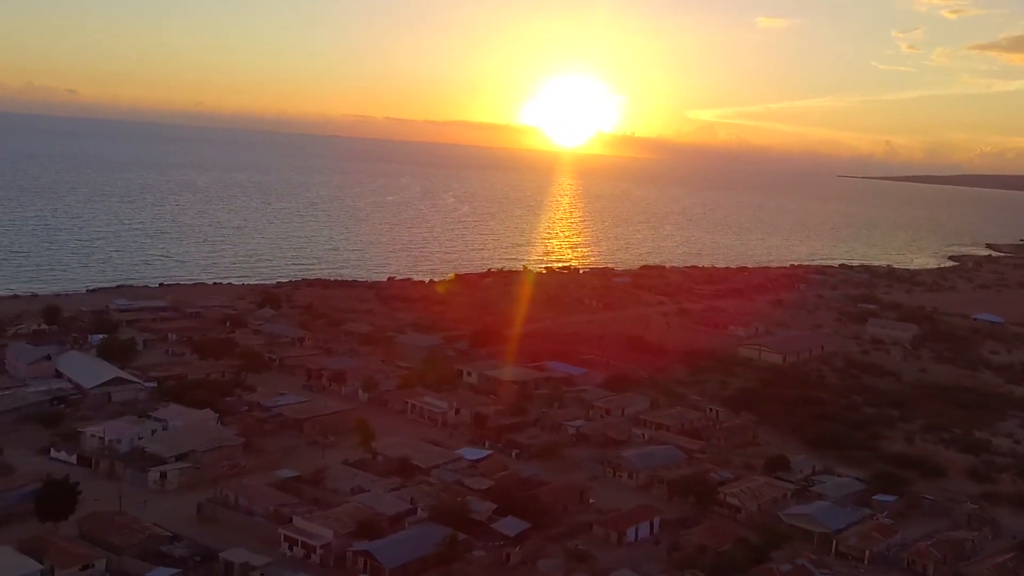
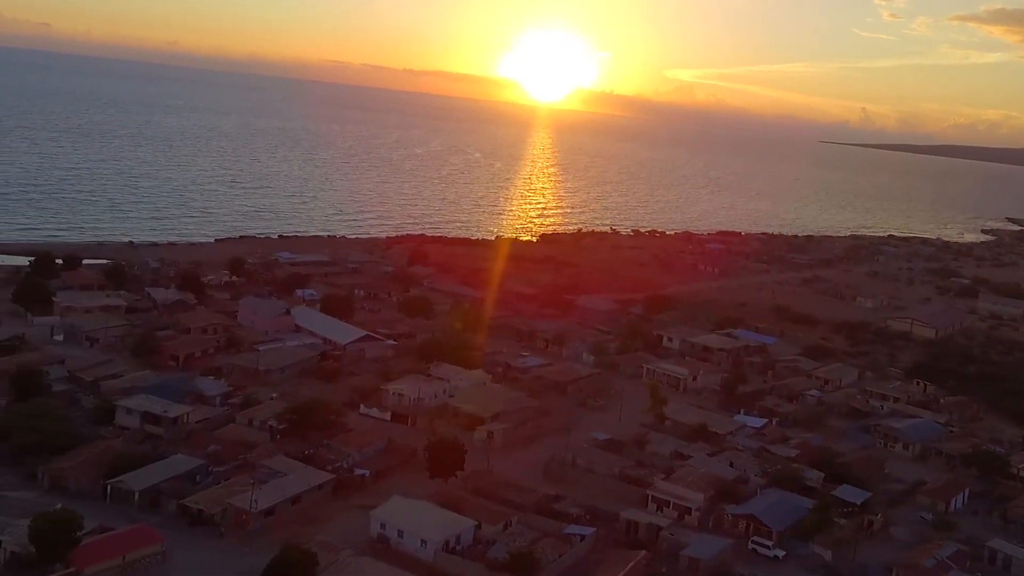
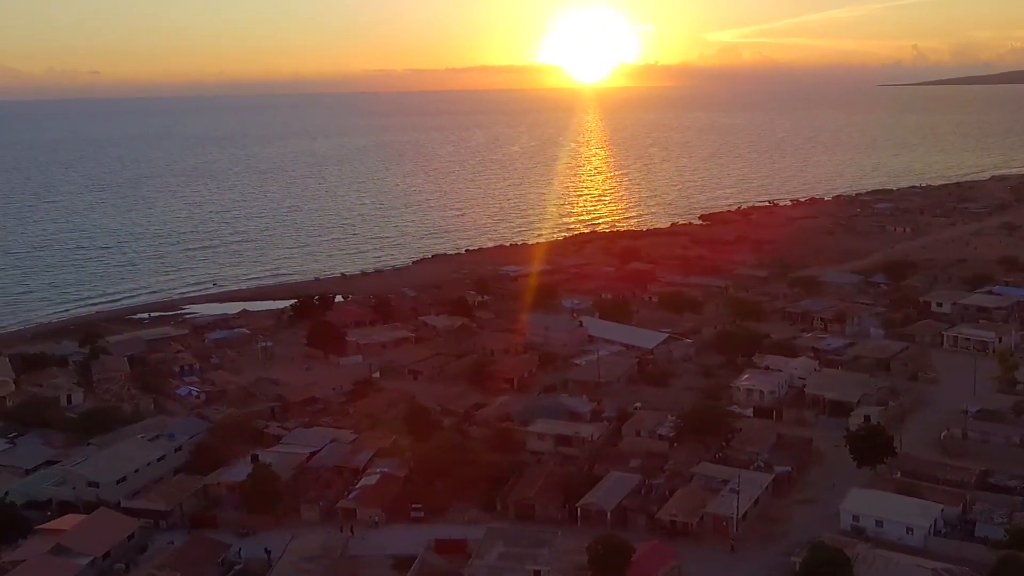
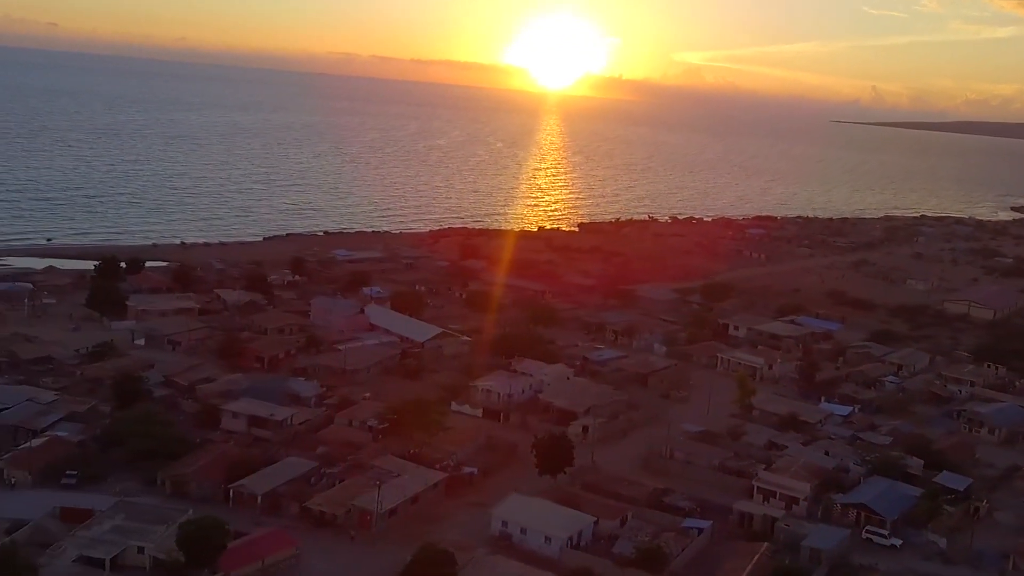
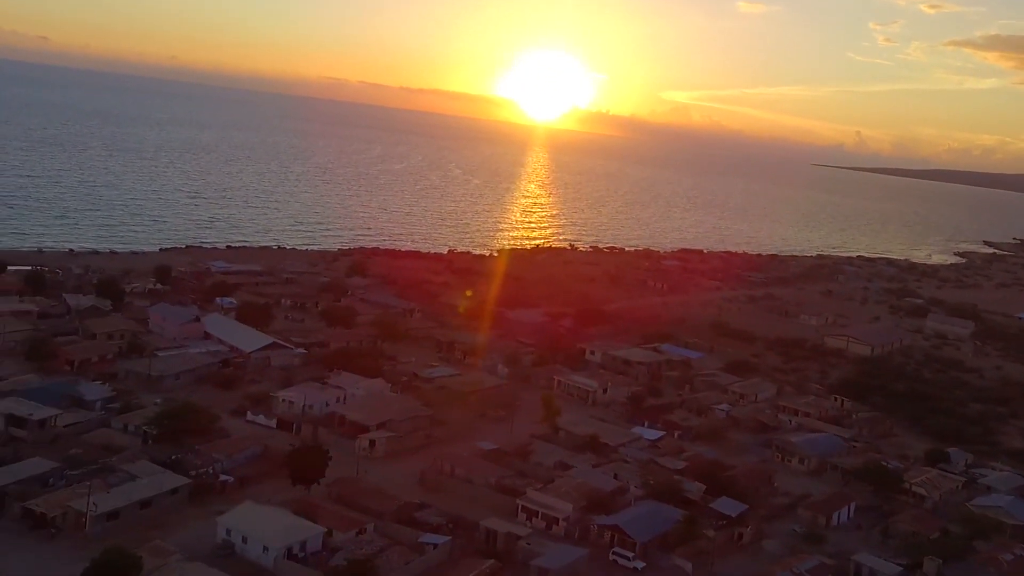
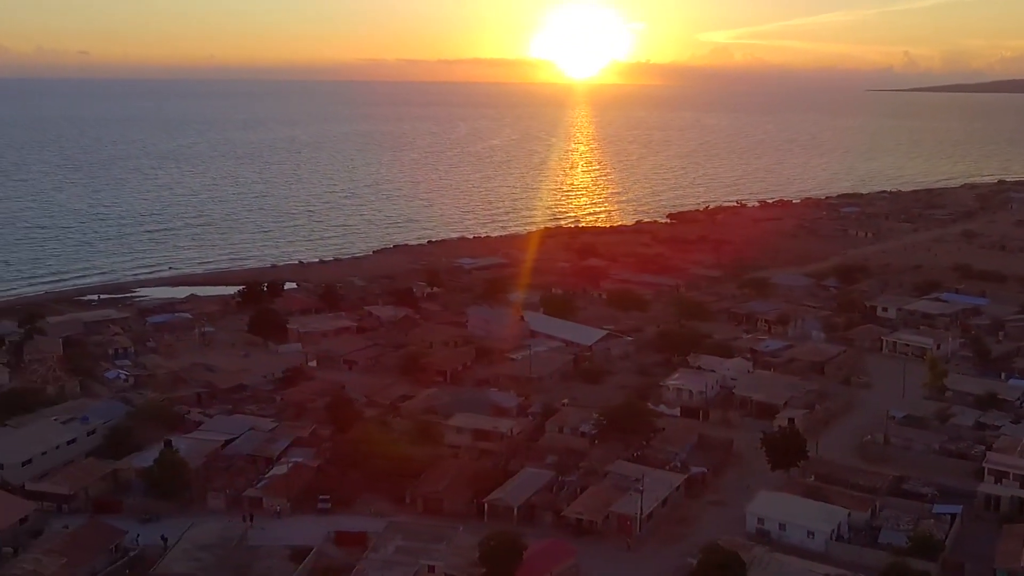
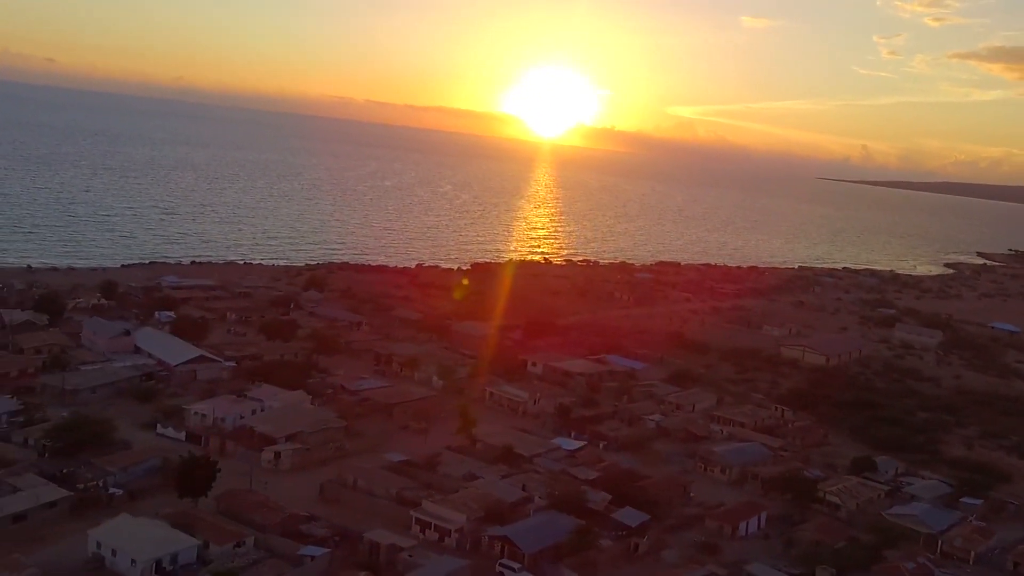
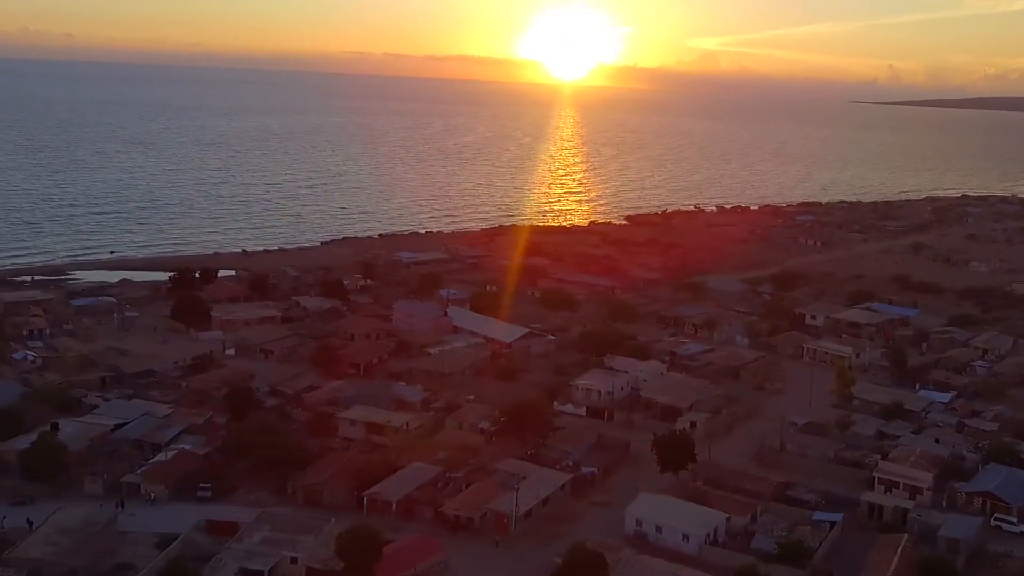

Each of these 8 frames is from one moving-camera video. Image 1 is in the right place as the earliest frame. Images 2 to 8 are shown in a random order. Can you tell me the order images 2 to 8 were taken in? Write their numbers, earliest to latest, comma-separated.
7, 5, 2, 4, 8, 6, 3
